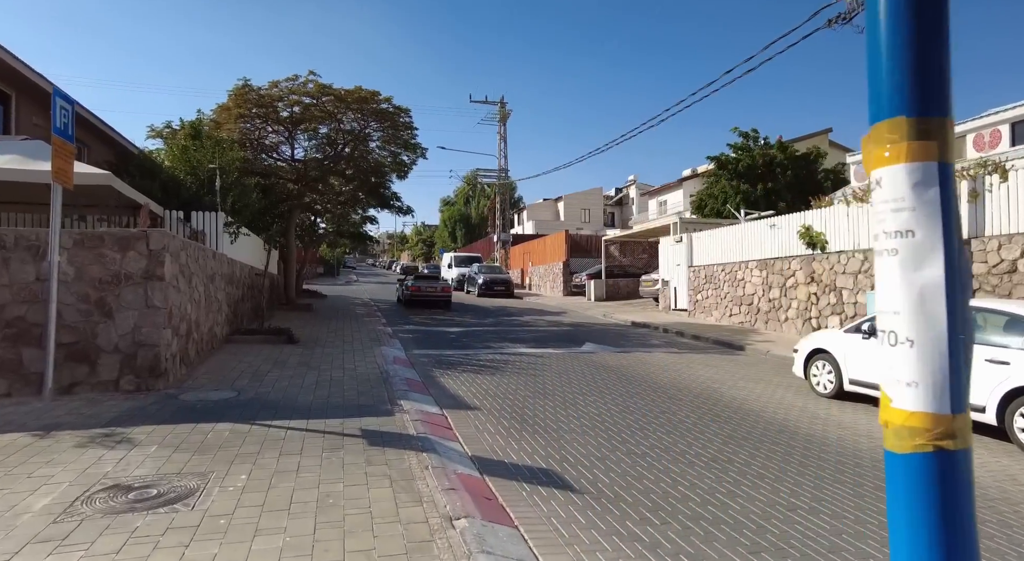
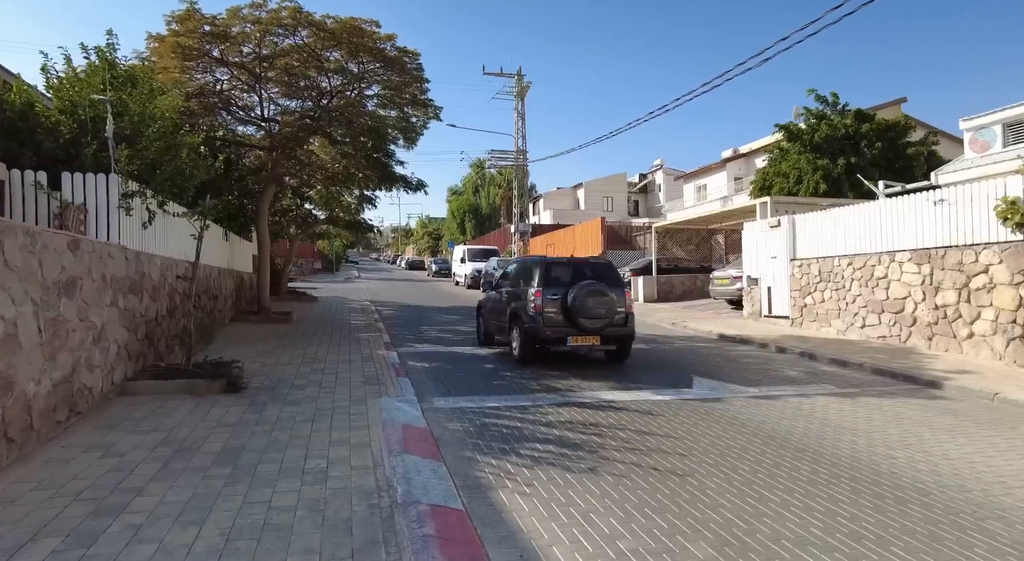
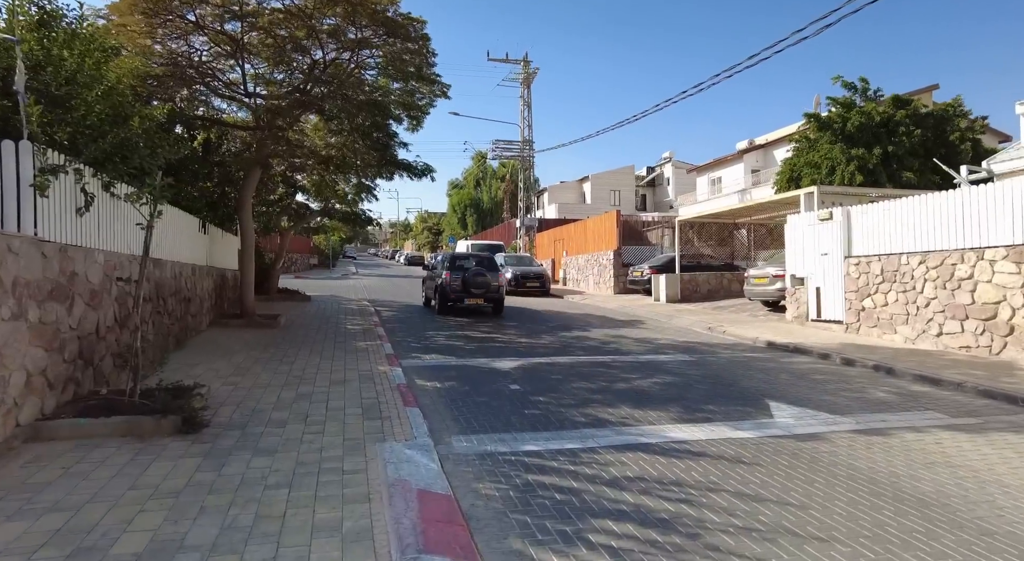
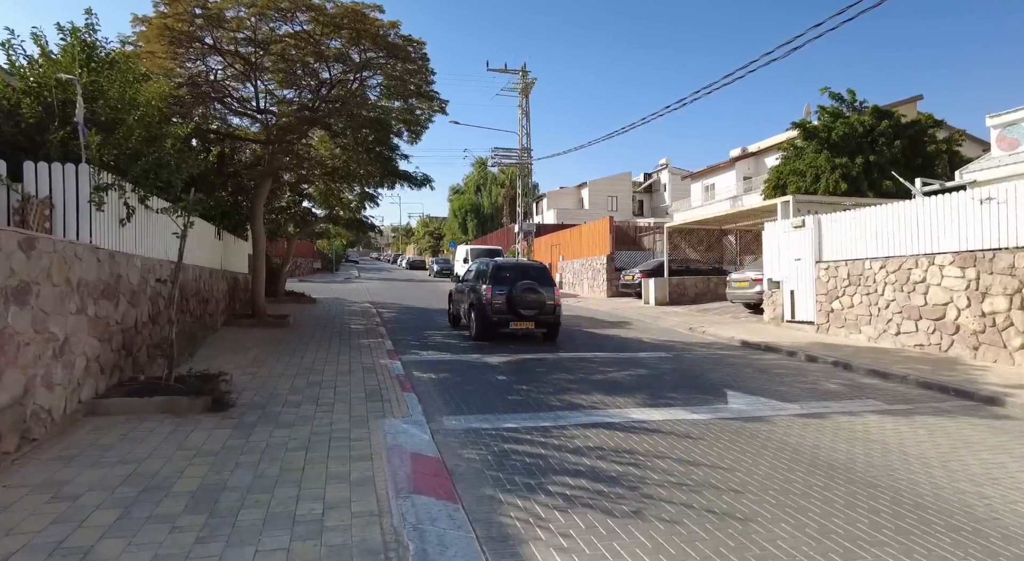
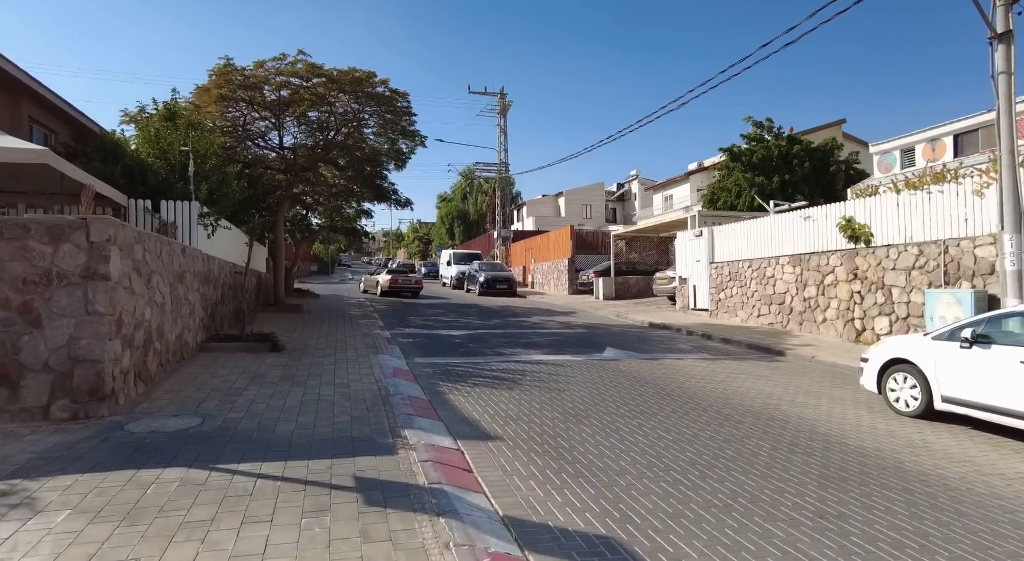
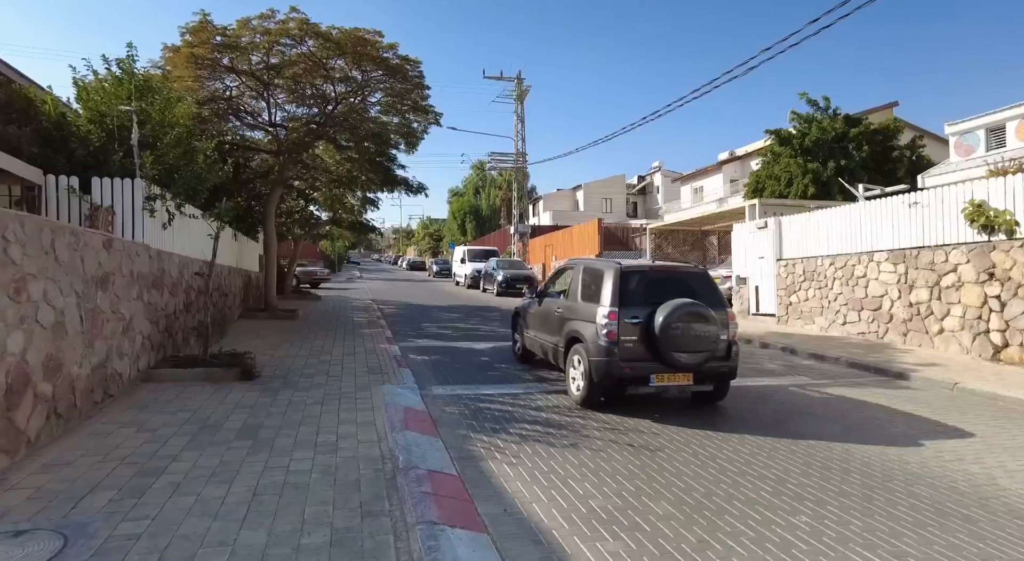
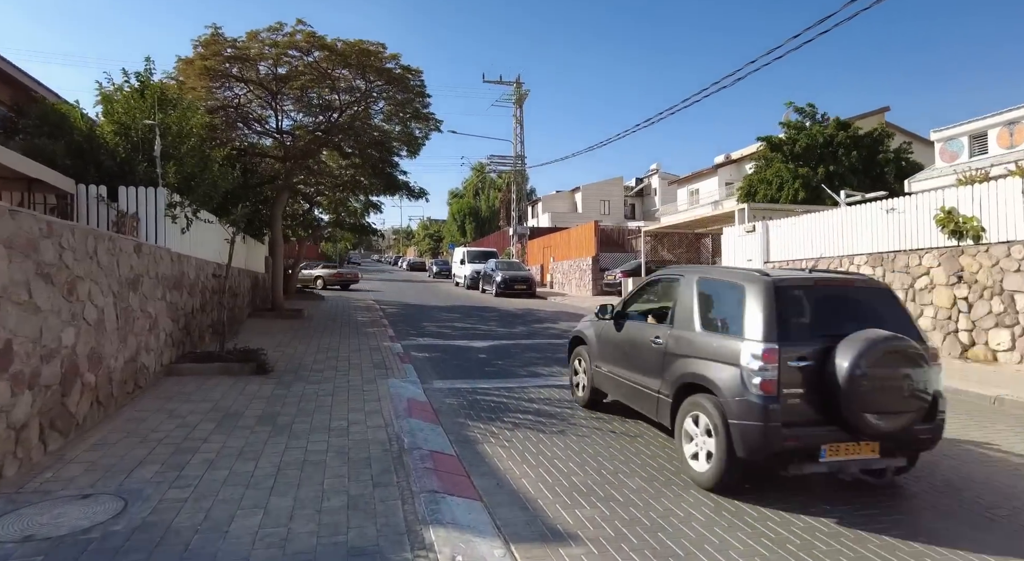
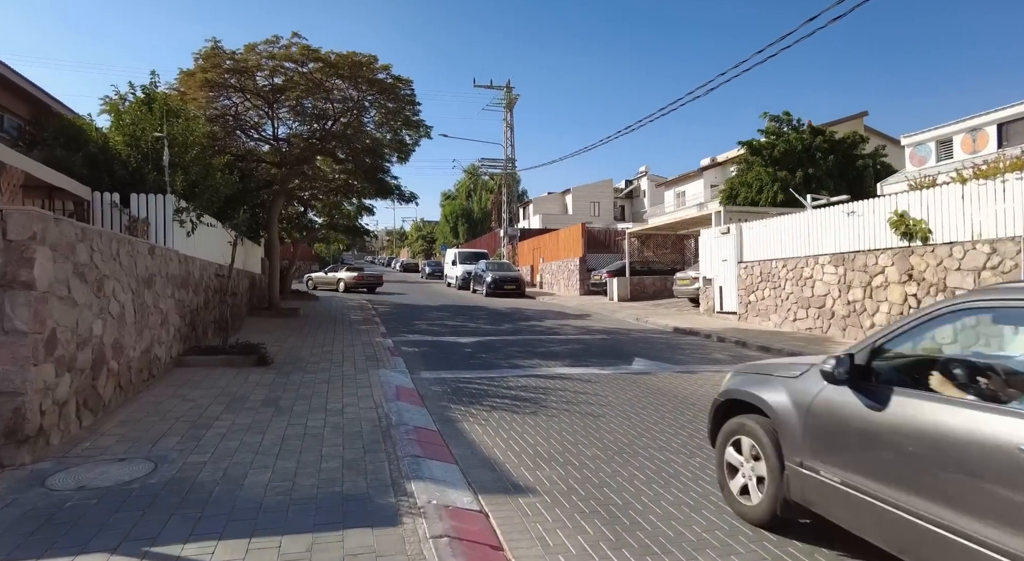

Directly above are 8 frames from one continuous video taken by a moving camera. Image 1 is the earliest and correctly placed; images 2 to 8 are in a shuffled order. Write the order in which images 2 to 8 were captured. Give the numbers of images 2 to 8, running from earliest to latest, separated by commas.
5, 8, 7, 6, 2, 4, 3
